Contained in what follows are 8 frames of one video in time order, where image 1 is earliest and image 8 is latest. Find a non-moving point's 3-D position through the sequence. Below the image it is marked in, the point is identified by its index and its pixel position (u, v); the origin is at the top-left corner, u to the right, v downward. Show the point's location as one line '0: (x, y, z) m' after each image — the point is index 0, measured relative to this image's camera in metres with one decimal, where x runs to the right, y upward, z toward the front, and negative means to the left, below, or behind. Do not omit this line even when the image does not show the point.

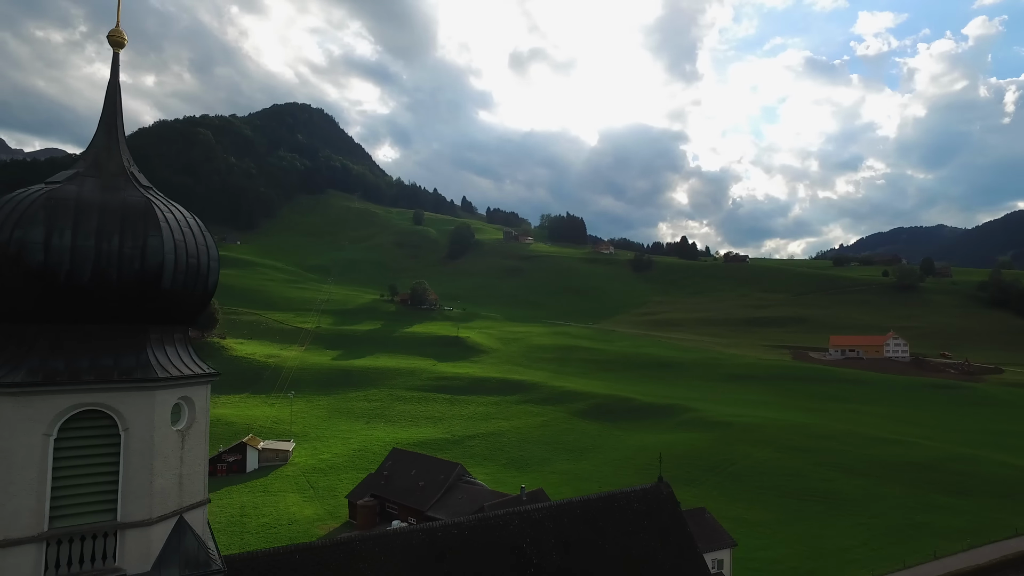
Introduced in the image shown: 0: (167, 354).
0: (-3.9, -0.7, +7.6) m
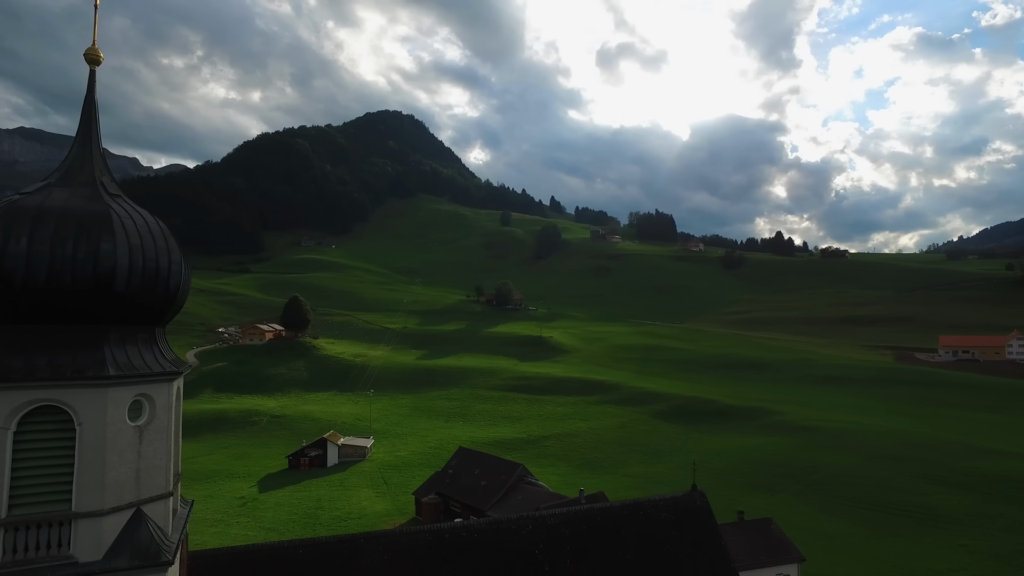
0: (-4.5, -0.7, +7.9) m
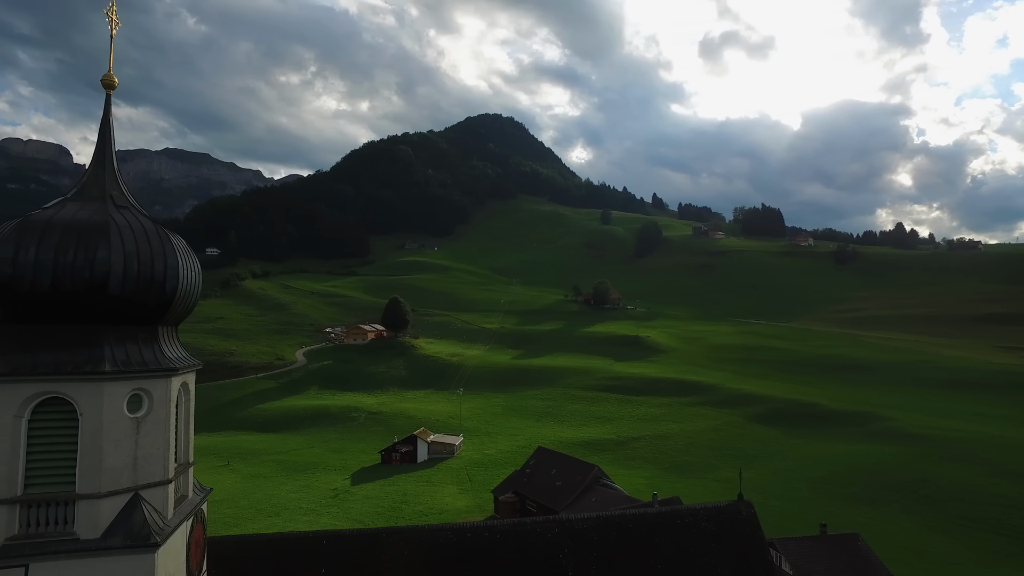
0: (-4.9, -0.8, +8.6) m
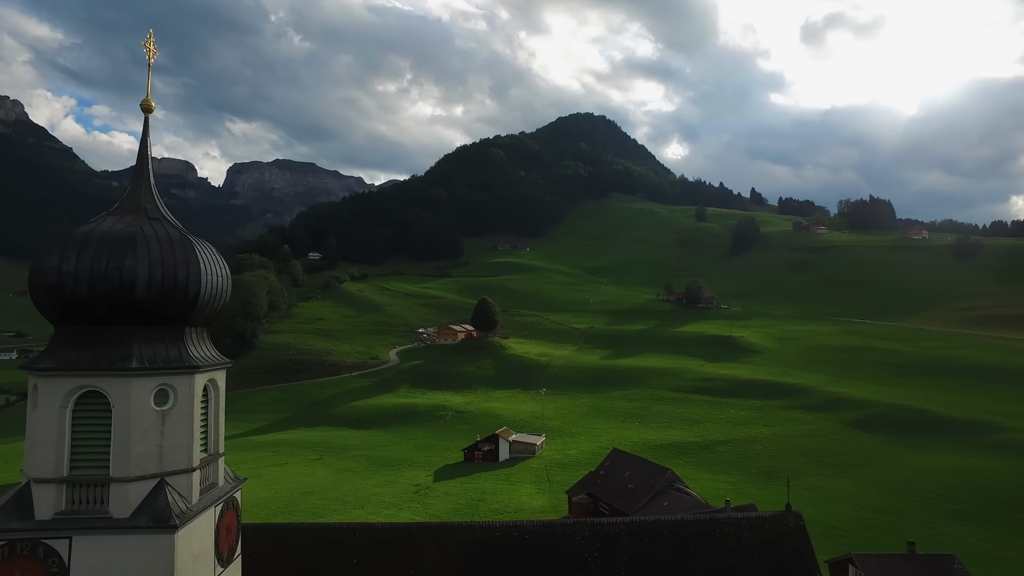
0: (-5.0, -0.8, +9.5) m
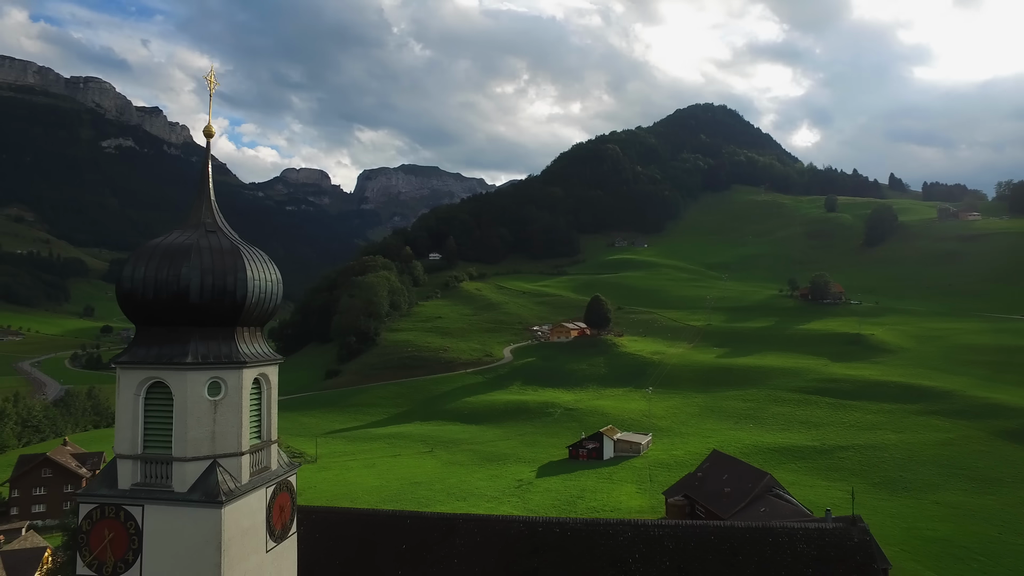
0: (-4.8, -0.9, +10.7) m
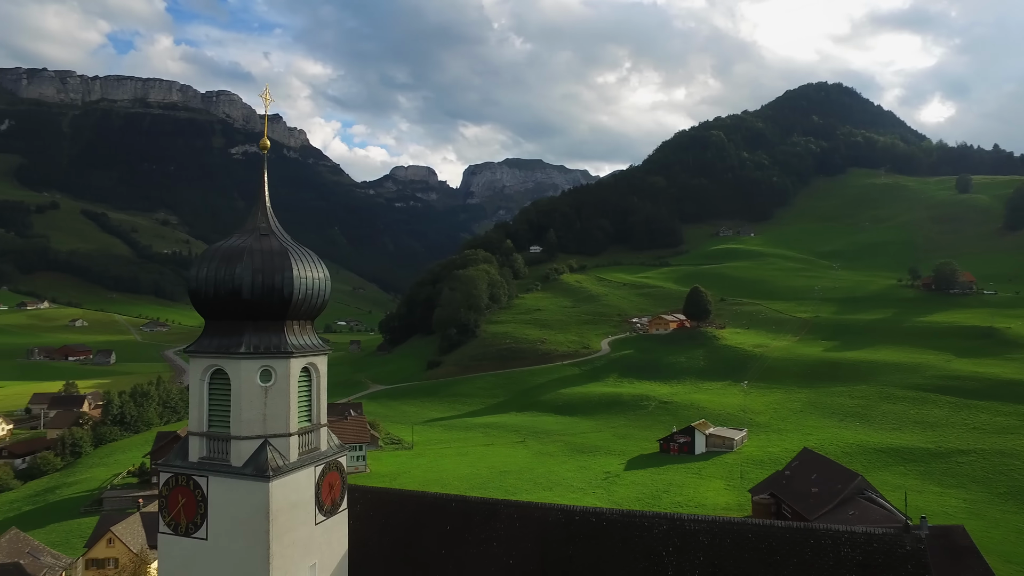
0: (-4.4, -0.9, +12.0) m
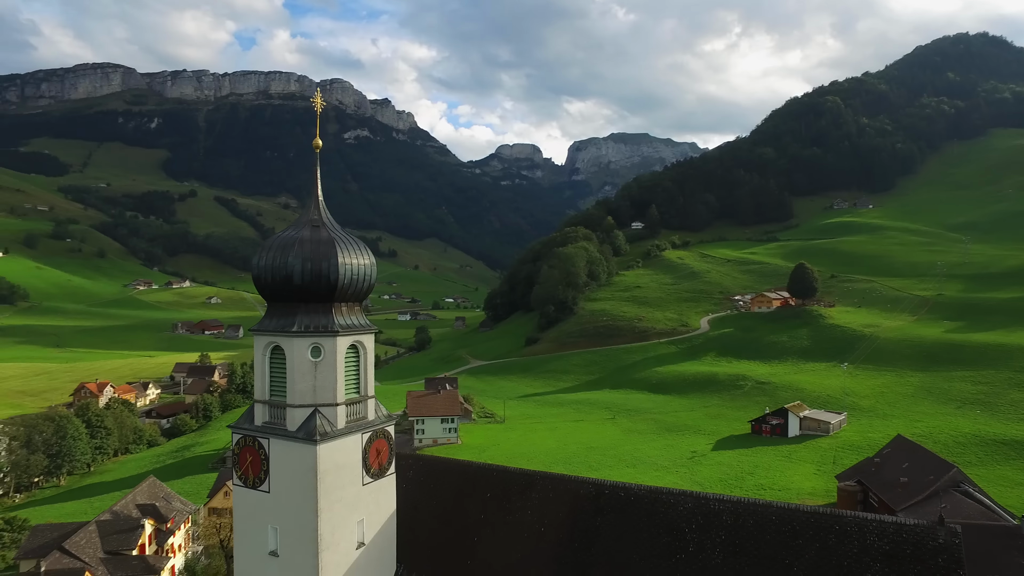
0: (-4.0, -0.6, +13.5) m
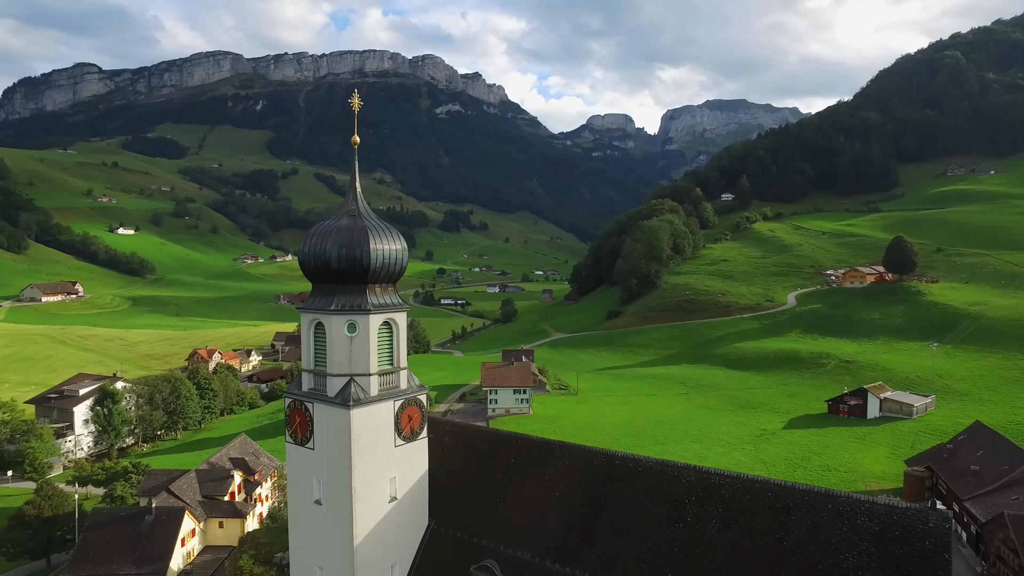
0: (-3.6, -0.2, +15.1) m
